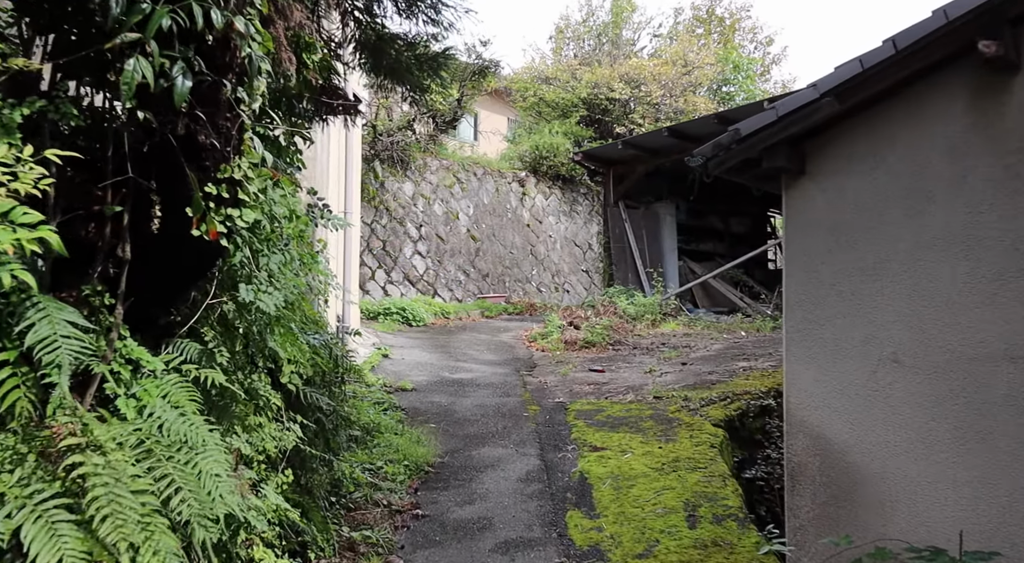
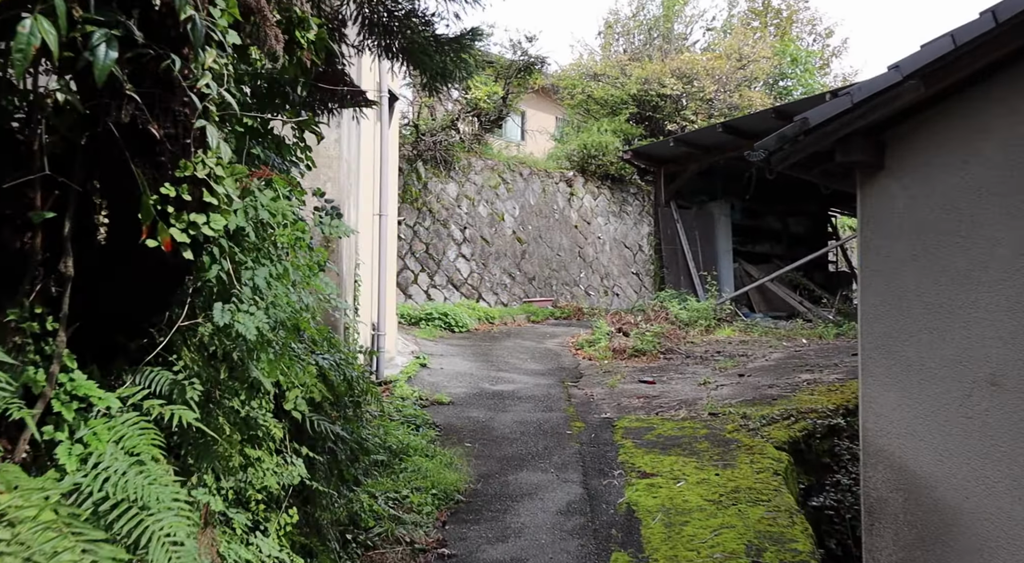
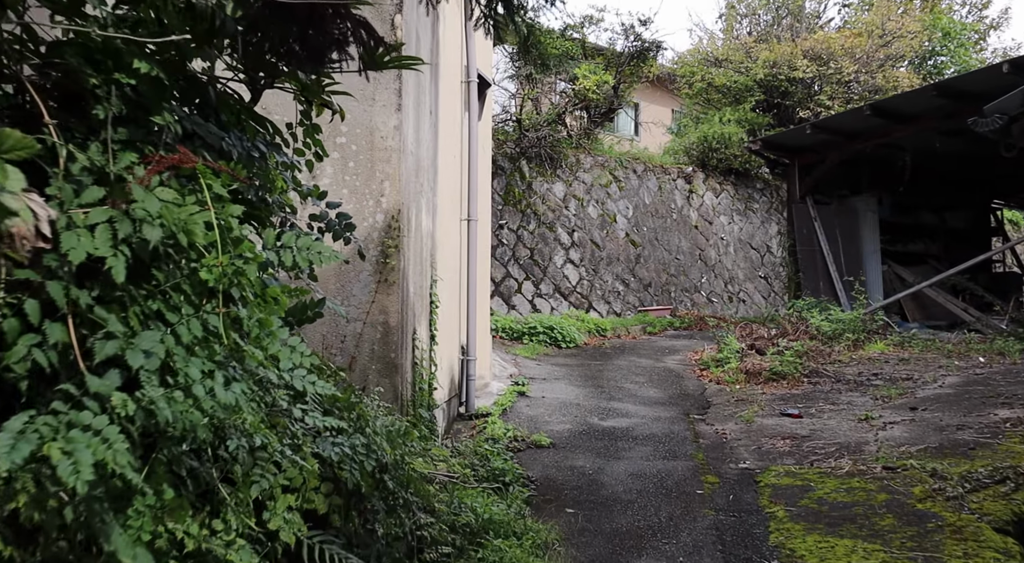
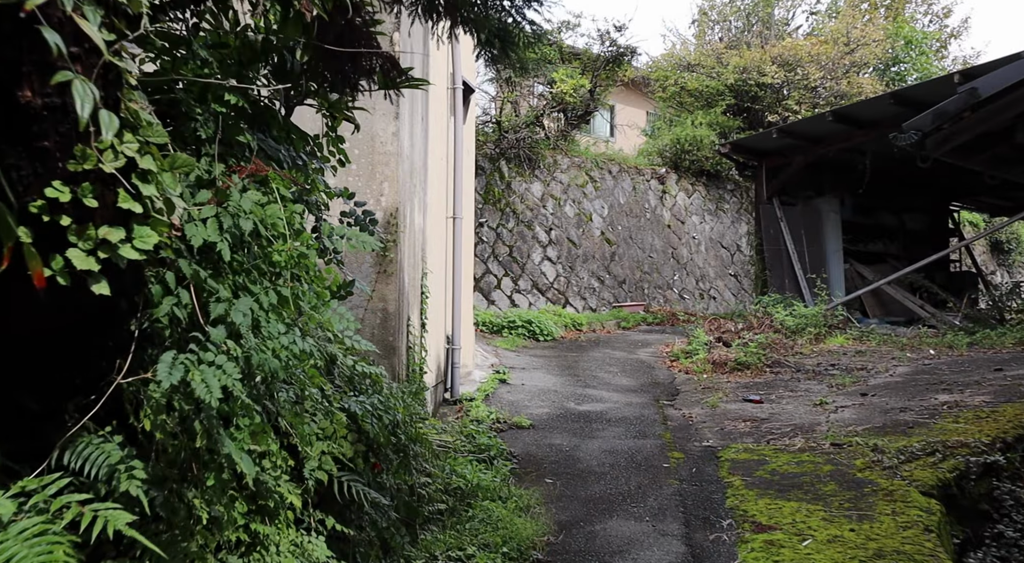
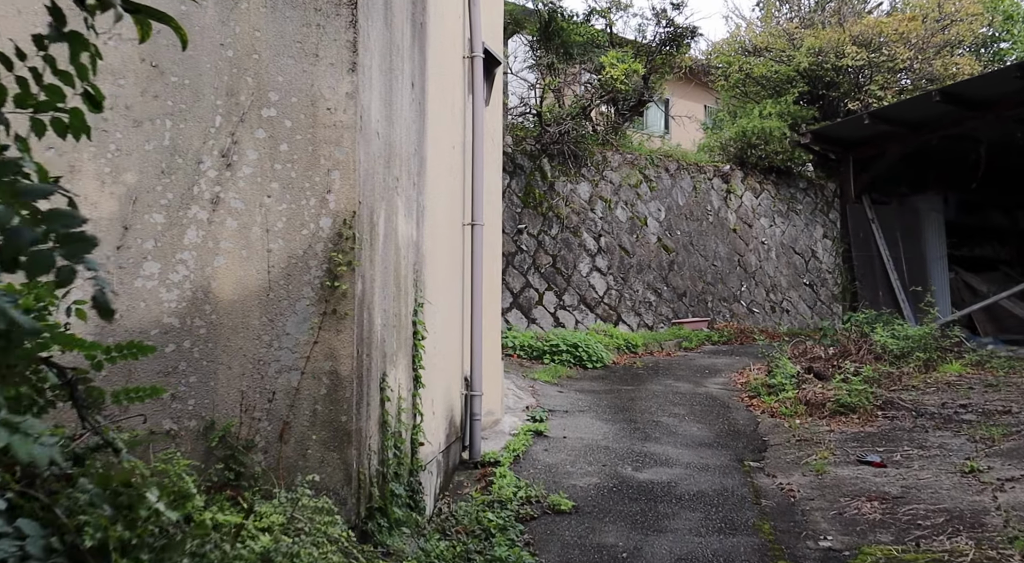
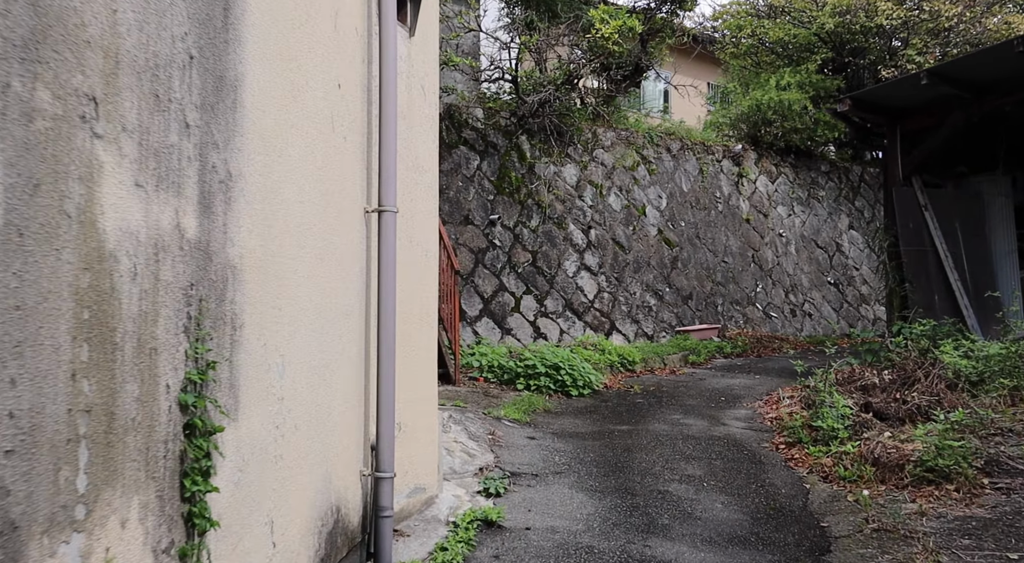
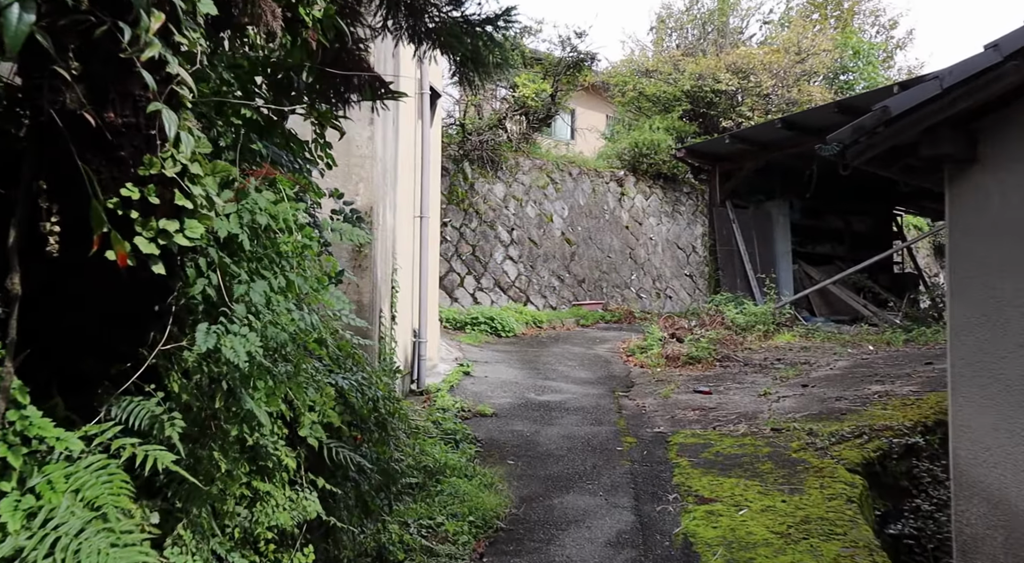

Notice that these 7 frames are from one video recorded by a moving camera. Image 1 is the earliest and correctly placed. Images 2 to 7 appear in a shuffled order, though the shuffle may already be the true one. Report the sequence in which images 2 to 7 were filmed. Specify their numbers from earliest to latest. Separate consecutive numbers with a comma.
2, 7, 4, 3, 5, 6
